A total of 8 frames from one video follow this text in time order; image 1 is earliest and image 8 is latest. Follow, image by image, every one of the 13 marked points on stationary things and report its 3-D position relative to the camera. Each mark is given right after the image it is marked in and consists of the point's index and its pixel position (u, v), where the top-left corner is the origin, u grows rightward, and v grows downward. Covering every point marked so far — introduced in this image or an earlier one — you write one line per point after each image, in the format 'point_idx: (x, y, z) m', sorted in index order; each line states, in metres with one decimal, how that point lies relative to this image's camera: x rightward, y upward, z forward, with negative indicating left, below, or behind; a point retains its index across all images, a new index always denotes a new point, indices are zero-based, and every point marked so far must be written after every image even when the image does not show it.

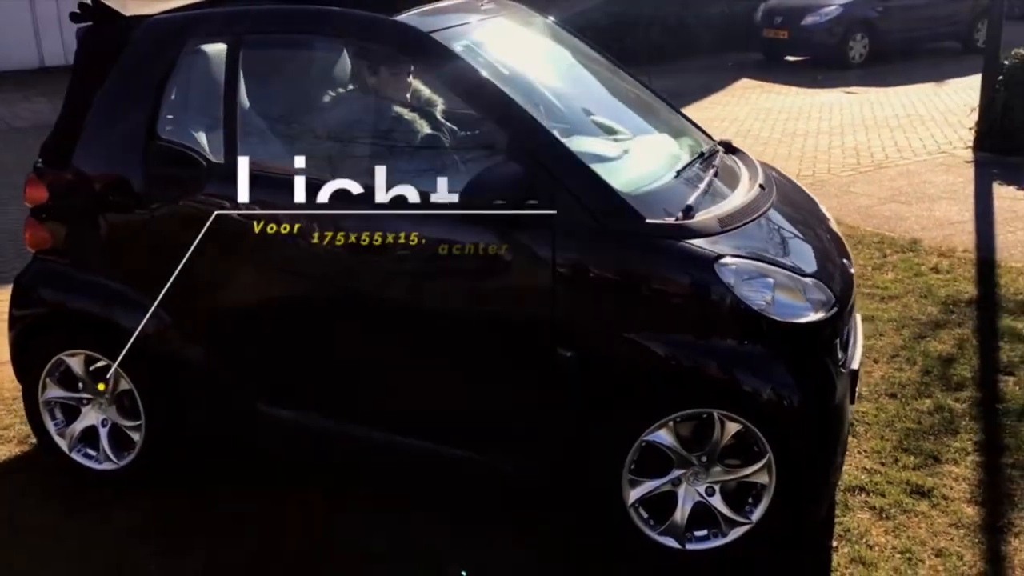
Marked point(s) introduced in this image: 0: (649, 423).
0: (+0.5, -0.5, +3.1) m
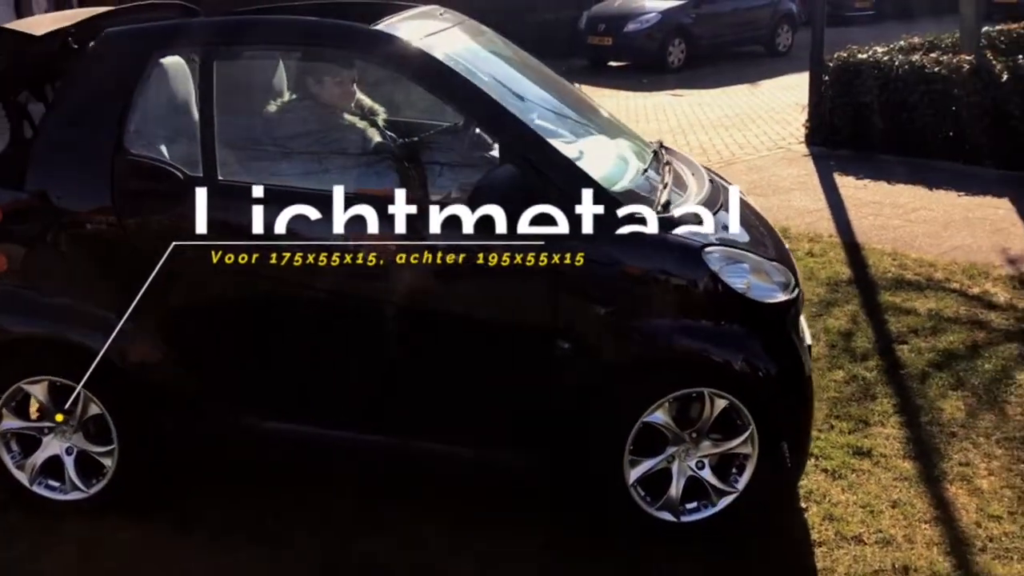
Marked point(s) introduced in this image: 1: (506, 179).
0: (+0.5, -0.5, +3.3) m
1: (0.0, +0.4, +3.1) m
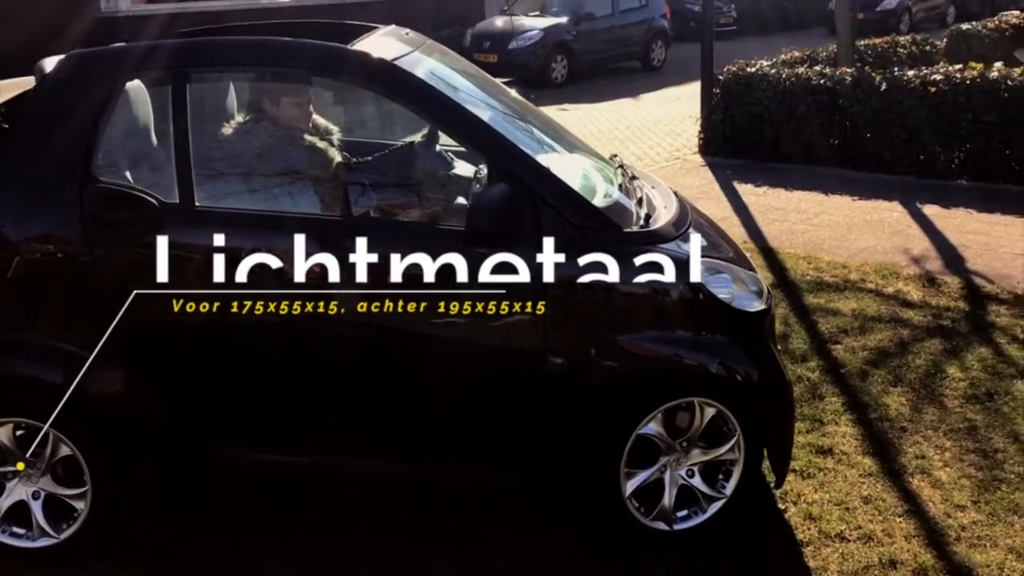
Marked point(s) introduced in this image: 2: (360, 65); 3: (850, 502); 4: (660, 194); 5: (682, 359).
0: (+0.5, -0.5, +3.3) m
1: (0.0, +0.3, +3.1) m
2: (-0.5, +0.8, +3.2) m
3: (+1.5, -0.9, +3.8) m
4: (+0.7, +0.4, +4.0) m
5: (+0.7, -0.3, +3.3) m
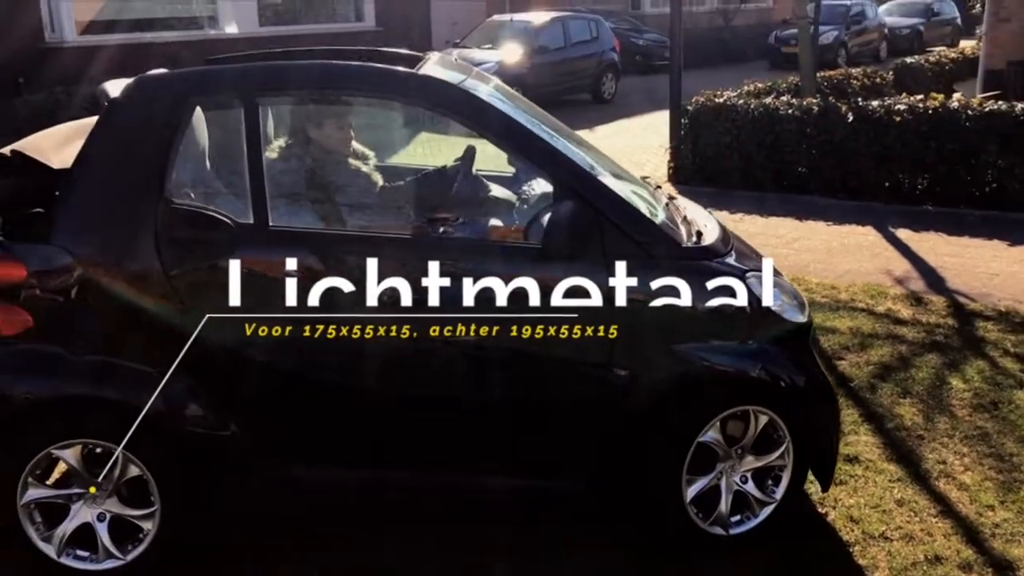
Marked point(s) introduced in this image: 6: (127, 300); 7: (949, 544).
0: (+0.7, -0.6, +3.5) m
1: (+0.2, +0.3, +3.3) m
2: (-0.3, +0.8, +3.3) m
3: (+1.7, -1.0, +4.0) m
4: (+0.9, +0.4, +4.2) m
5: (+0.9, -0.3, +3.5) m
6: (-1.4, 0.0, +3.2) m
7: (+1.8, -1.1, +3.7) m
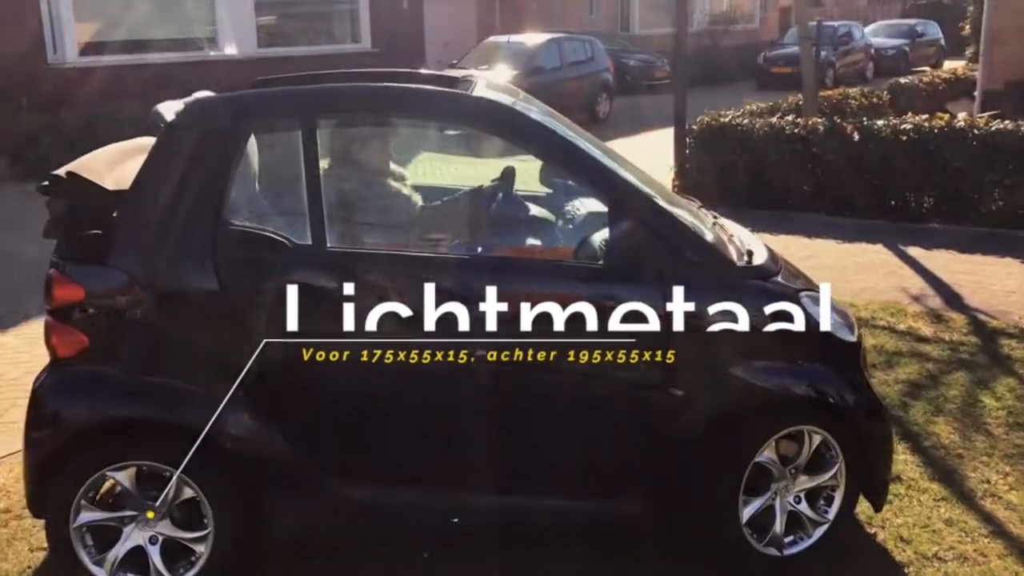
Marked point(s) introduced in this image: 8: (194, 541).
0: (+1.0, -0.6, +3.4) m
1: (+0.4, +0.2, +3.3) m
2: (-0.1, +0.7, +3.3) m
3: (+1.9, -1.1, +4.0) m
4: (+1.1, +0.3, +4.2) m
5: (+1.1, -0.4, +3.5) m
6: (-1.2, -0.1, +3.2) m
7: (+2.0, -1.1, +3.6) m
8: (-1.2, -1.0, +3.3) m
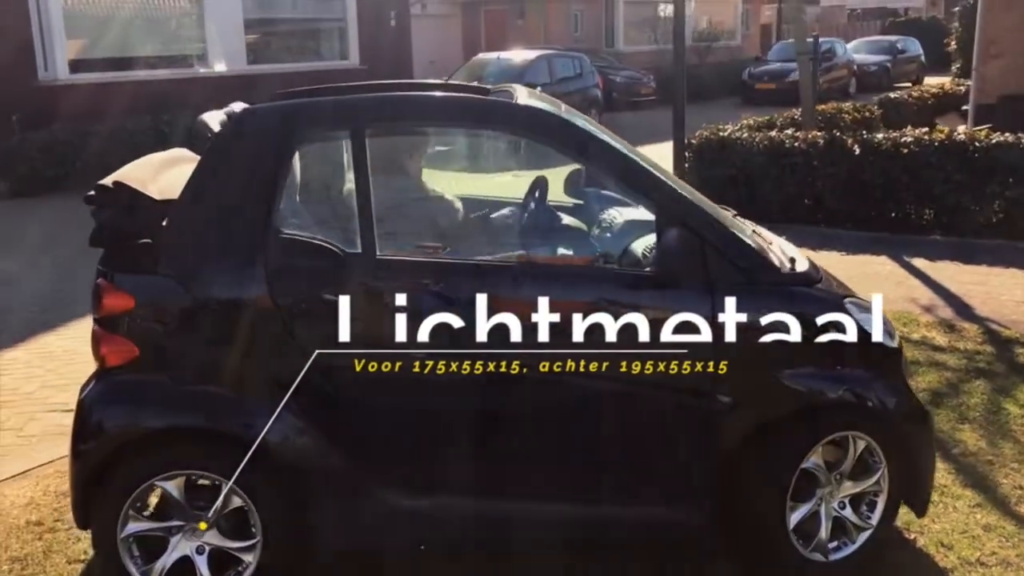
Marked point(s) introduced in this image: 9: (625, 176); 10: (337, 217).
0: (+1.1, -0.6, +3.5) m
1: (+0.6, +0.2, +3.3) m
2: (+0.1, +0.7, +3.4) m
3: (+2.1, -1.1, +4.0) m
4: (+1.2, +0.2, +4.2) m
5: (+1.3, -0.4, +3.5) m
6: (-1.0, -0.2, +3.2) m
7: (+2.2, -1.2, +3.6) m
8: (-1.0, -1.0, +3.3) m
9: (+0.4, +0.4, +3.4) m
10: (-0.6, +0.3, +3.4) m
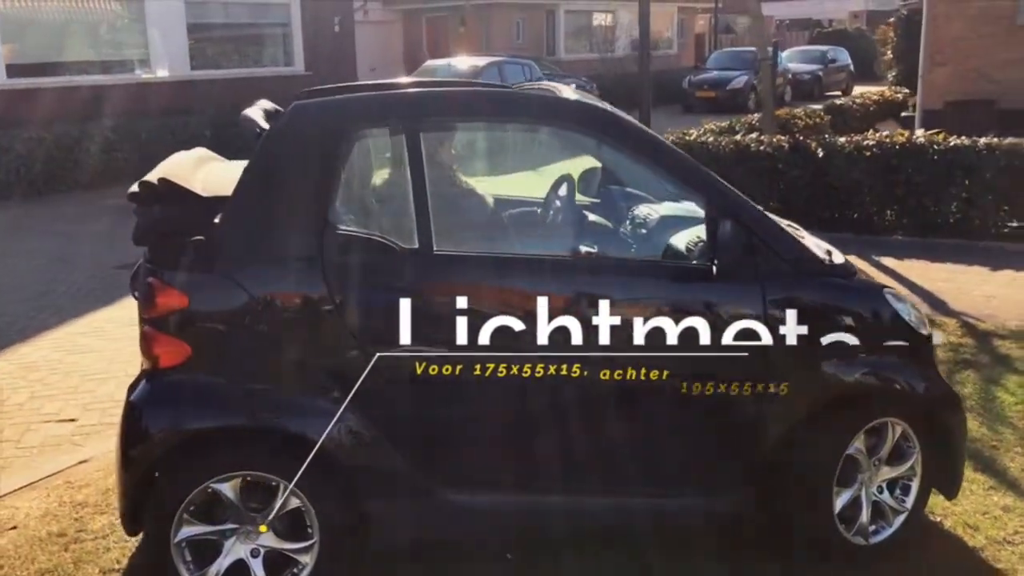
0: (+1.3, -0.6, +3.5) m
1: (+0.8, +0.2, +3.3) m
2: (+0.3, +0.7, +3.4) m
3: (+2.3, -1.0, +4.1) m
4: (+1.4, +0.3, +4.3) m
5: (+1.5, -0.4, +3.6) m
6: (-0.8, -0.1, +3.2) m
7: (+2.4, -1.1, +3.8) m
8: (-0.8, -1.0, +3.3) m
9: (+0.6, +0.5, +3.4) m
10: (-0.5, +0.3, +3.4) m
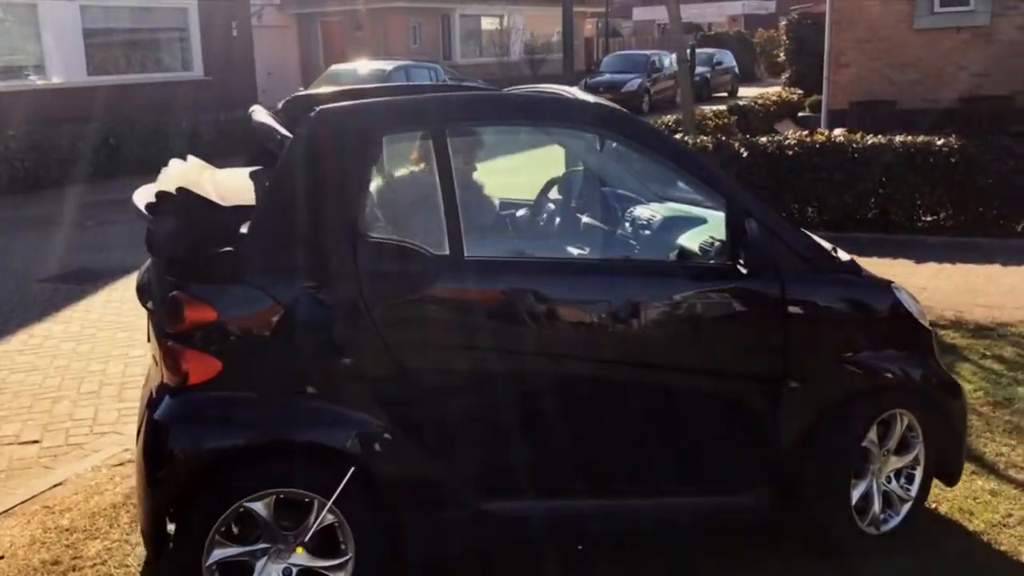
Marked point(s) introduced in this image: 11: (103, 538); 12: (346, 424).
0: (+1.4, -0.6, +3.7) m
1: (+0.9, +0.2, +3.4) m
2: (+0.3, +0.7, +3.4) m
3: (+2.3, -1.0, +4.3) m
4: (+1.4, +0.3, +4.4) m
5: (+1.6, -0.4, +3.7) m
6: (-0.7, -0.2, +3.1) m
7: (+2.5, -1.1, +4.0) m
8: (-0.7, -1.0, +3.2) m
9: (+0.7, +0.5, +3.5) m
10: (-0.4, +0.3, +3.3) m
11: (-1.9, -1.2, +4.1) m
12: (-0.6, -0.5, +3.1) m
